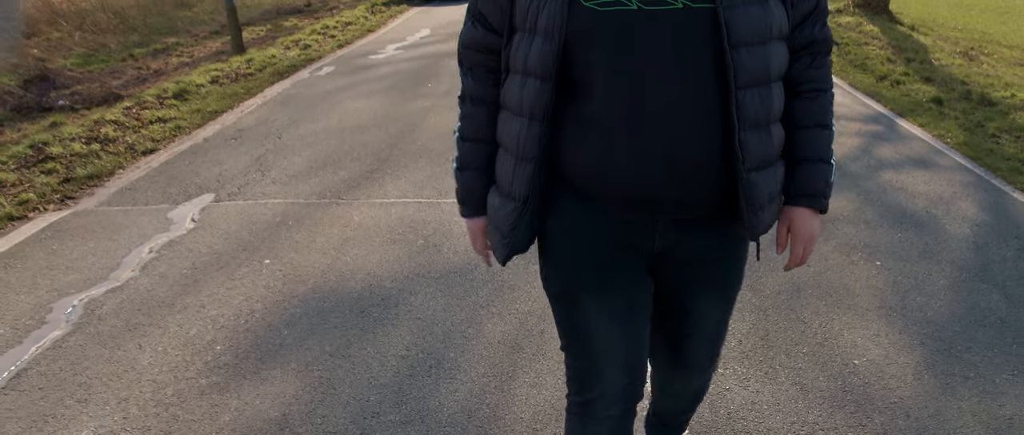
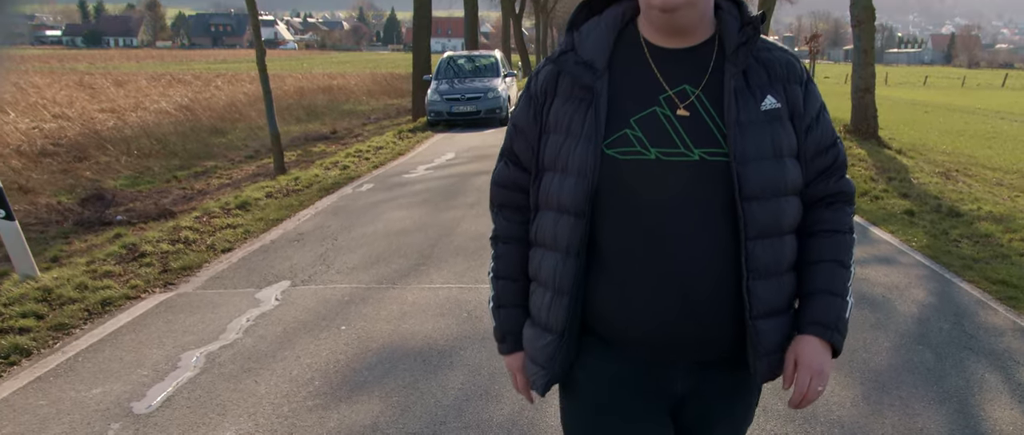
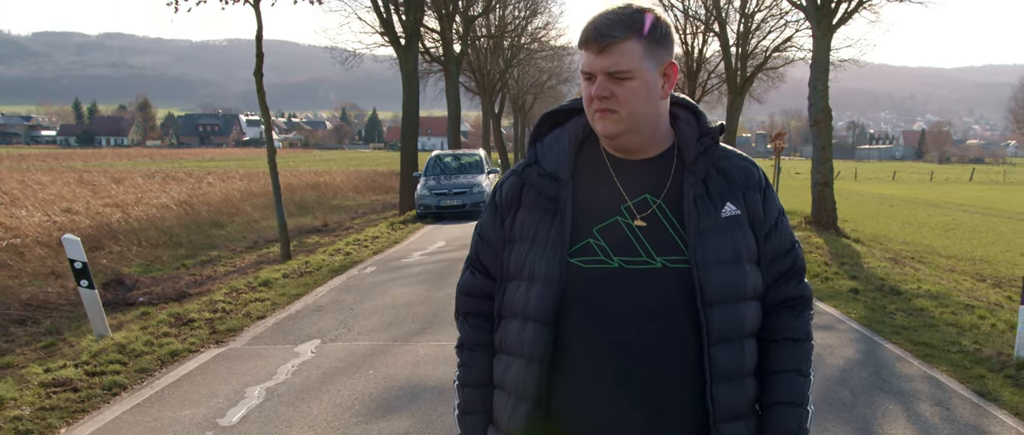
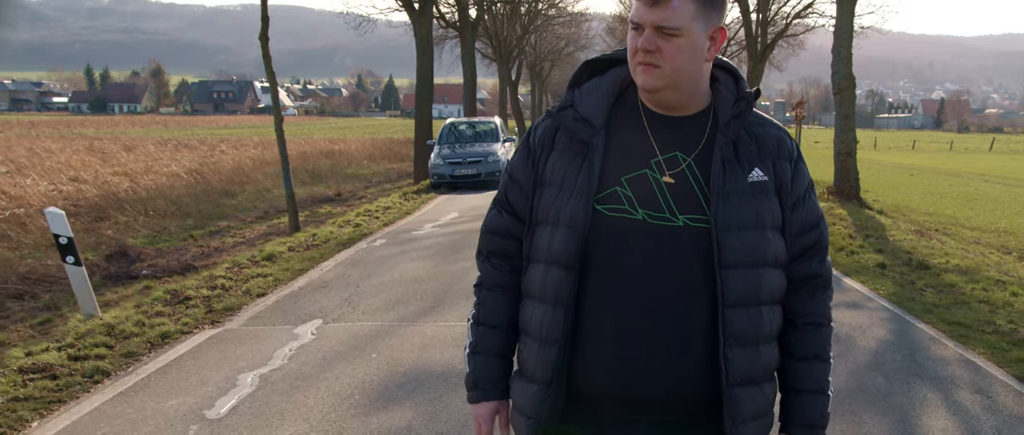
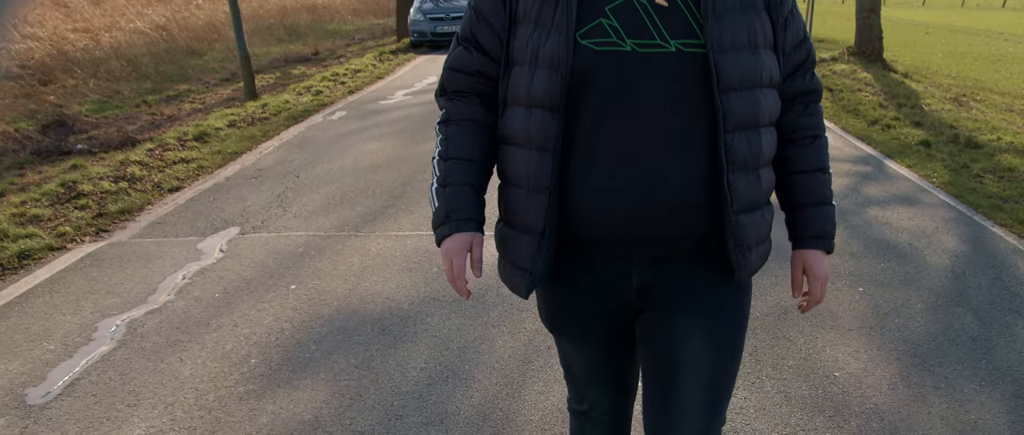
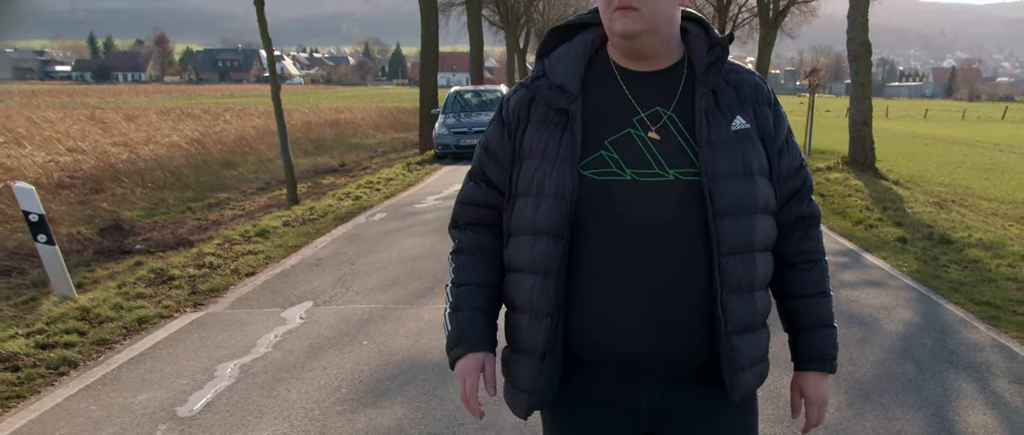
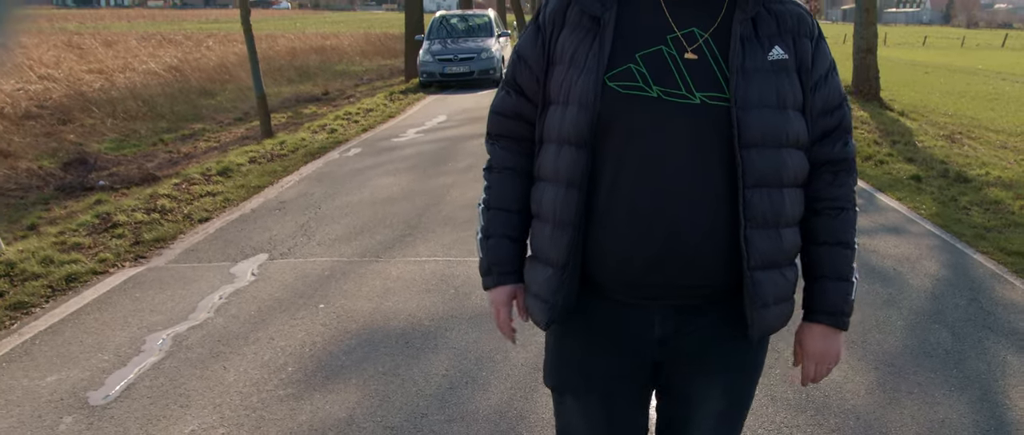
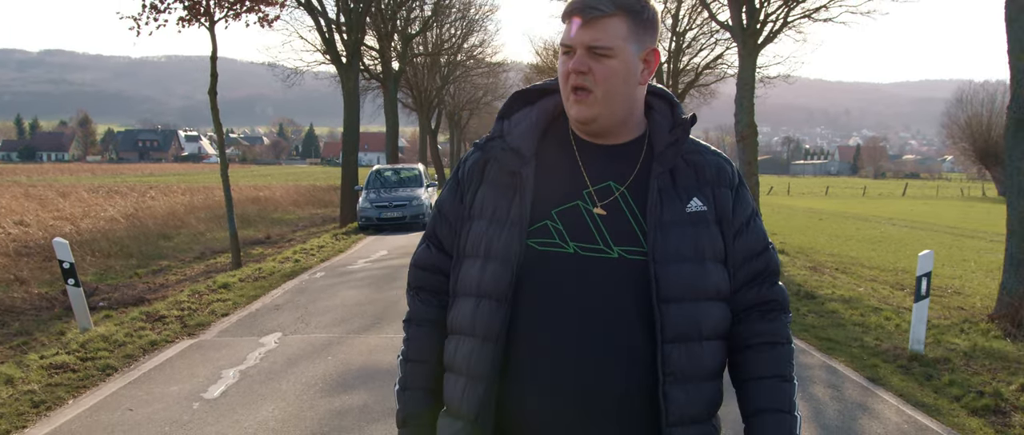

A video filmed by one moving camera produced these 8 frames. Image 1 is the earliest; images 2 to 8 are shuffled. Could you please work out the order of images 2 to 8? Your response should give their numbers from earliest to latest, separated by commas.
5, 7, 2, 6, 4, 3, 8
